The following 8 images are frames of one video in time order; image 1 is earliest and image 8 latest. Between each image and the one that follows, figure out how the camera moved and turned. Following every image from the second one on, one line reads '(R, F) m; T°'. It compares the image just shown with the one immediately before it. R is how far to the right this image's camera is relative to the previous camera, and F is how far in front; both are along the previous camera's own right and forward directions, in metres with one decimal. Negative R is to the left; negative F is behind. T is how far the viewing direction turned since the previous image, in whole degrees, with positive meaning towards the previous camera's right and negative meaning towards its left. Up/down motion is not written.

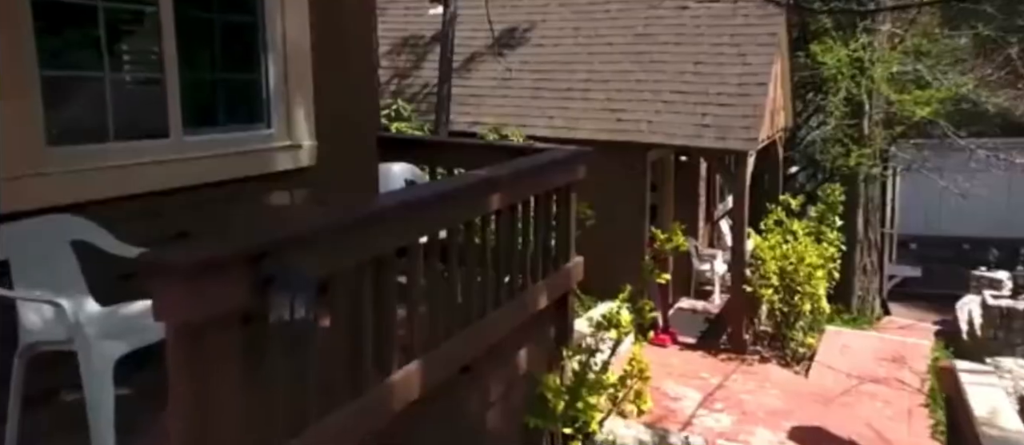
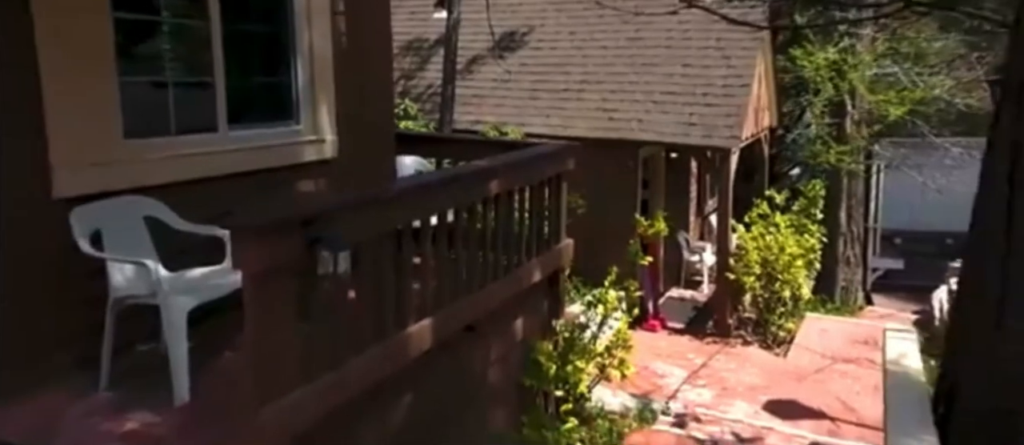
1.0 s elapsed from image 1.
(0.0, -0.6) m; 0°
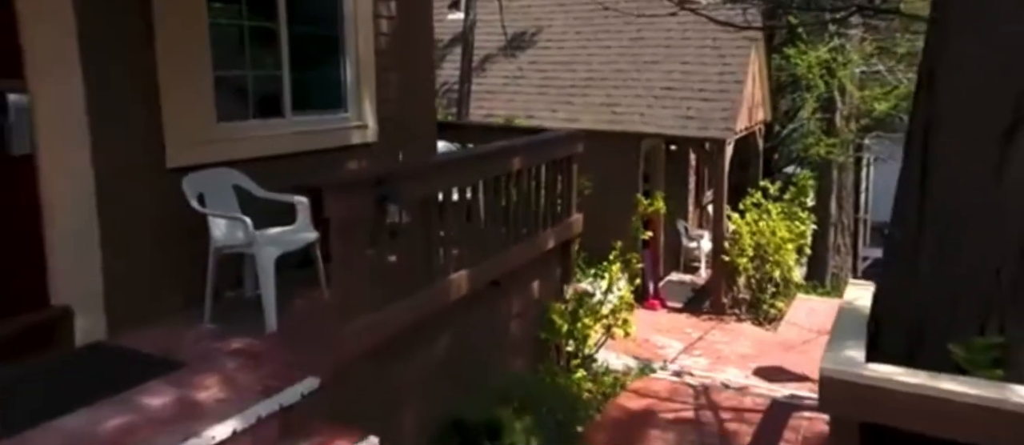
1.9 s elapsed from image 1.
(-0.1, -0.8) m; 0°
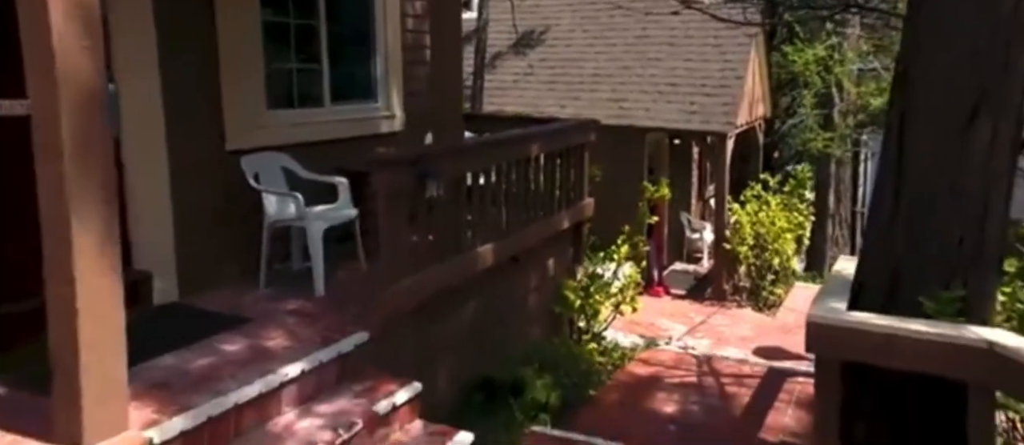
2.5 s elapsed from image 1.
(-0.1, -0.5) m; 0°
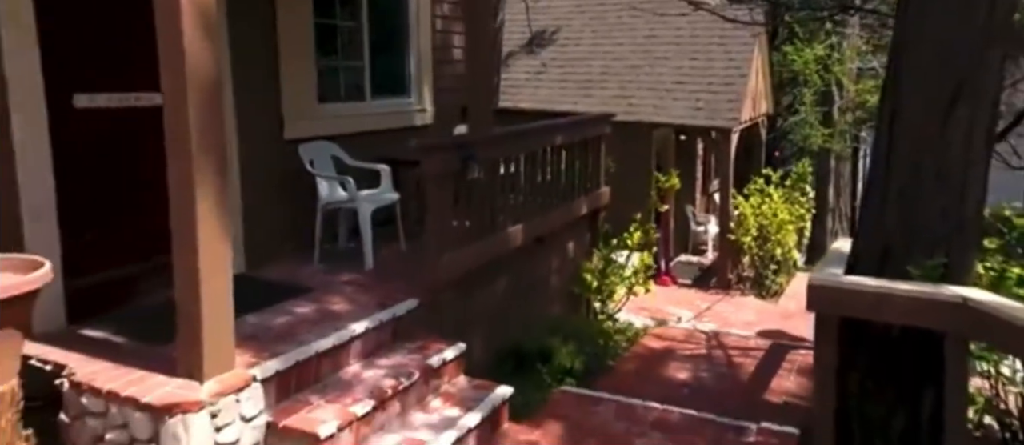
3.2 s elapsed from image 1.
(-0.2, -0.5) m; 0°
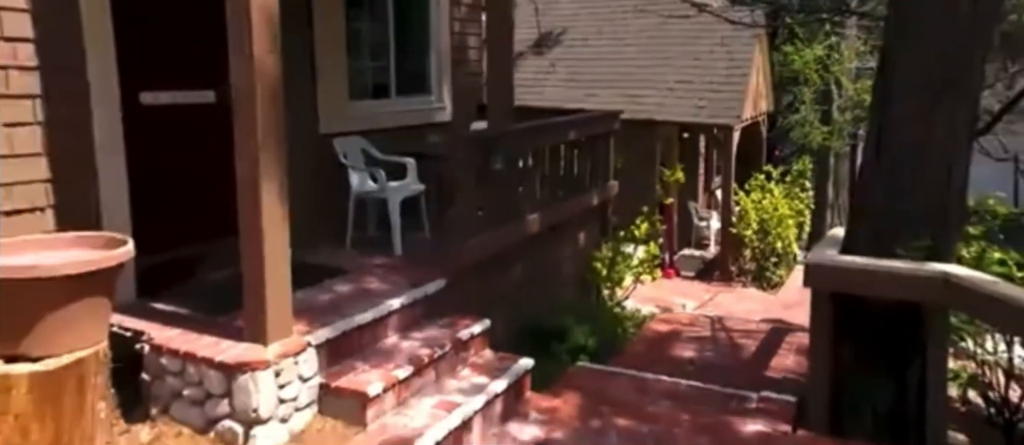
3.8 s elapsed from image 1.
(-0.1, -0.4) m; 0°
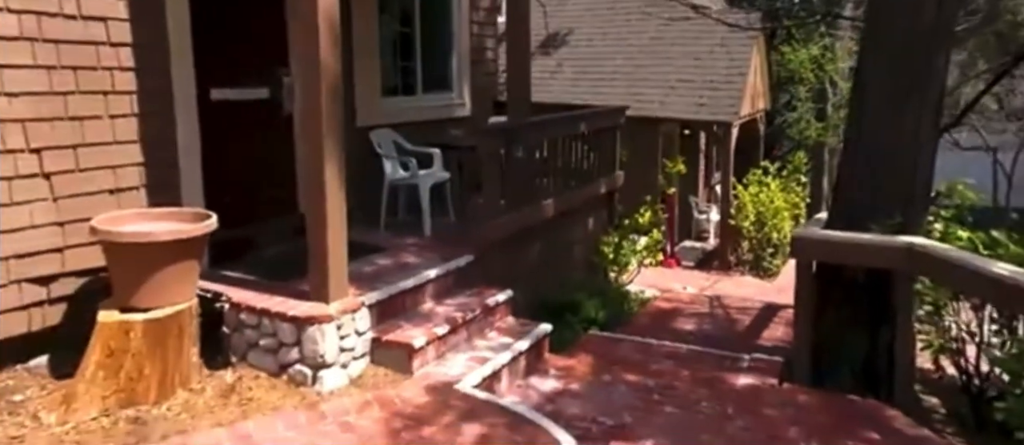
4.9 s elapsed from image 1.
(-0.1, -0.6) m; 0°
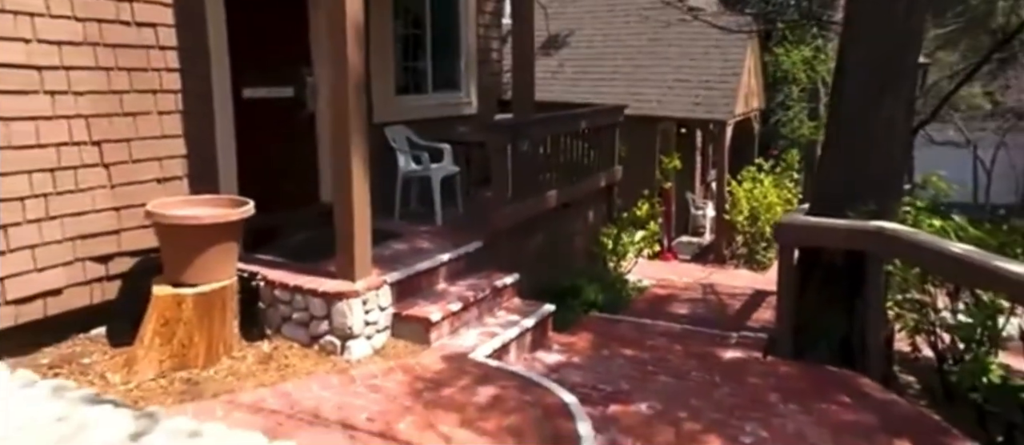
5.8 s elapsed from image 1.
(0.0, -0.5) m; 0°
